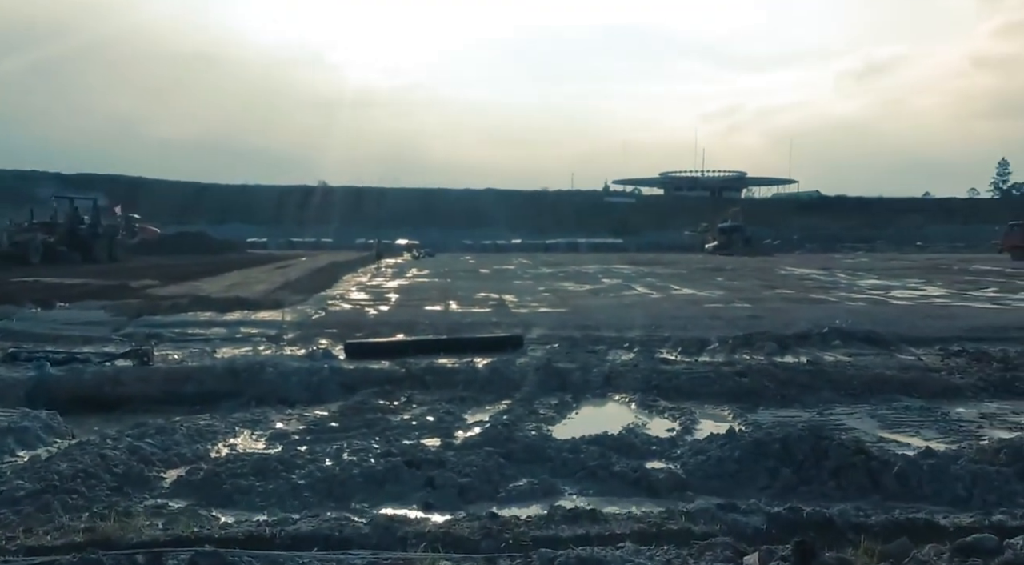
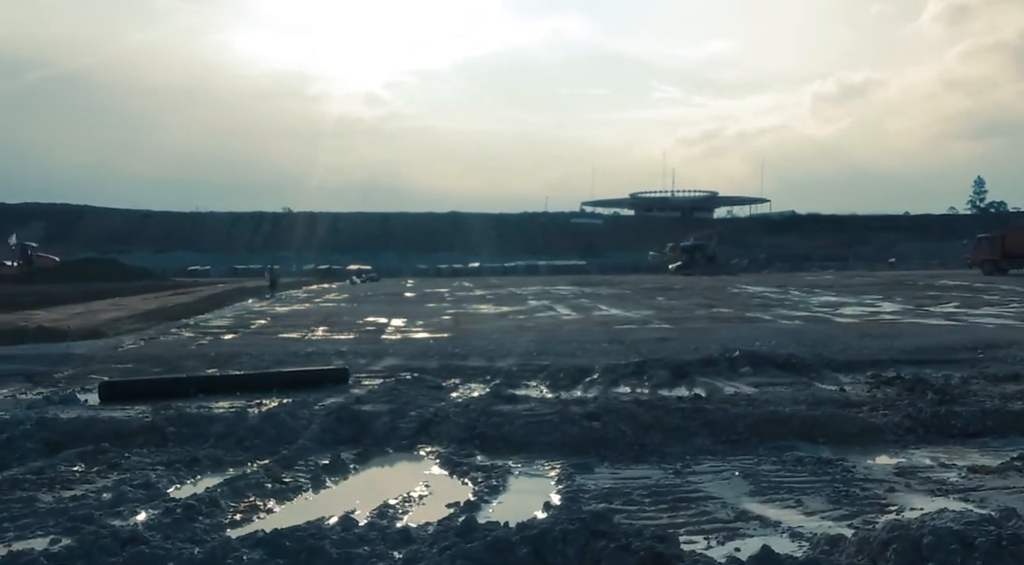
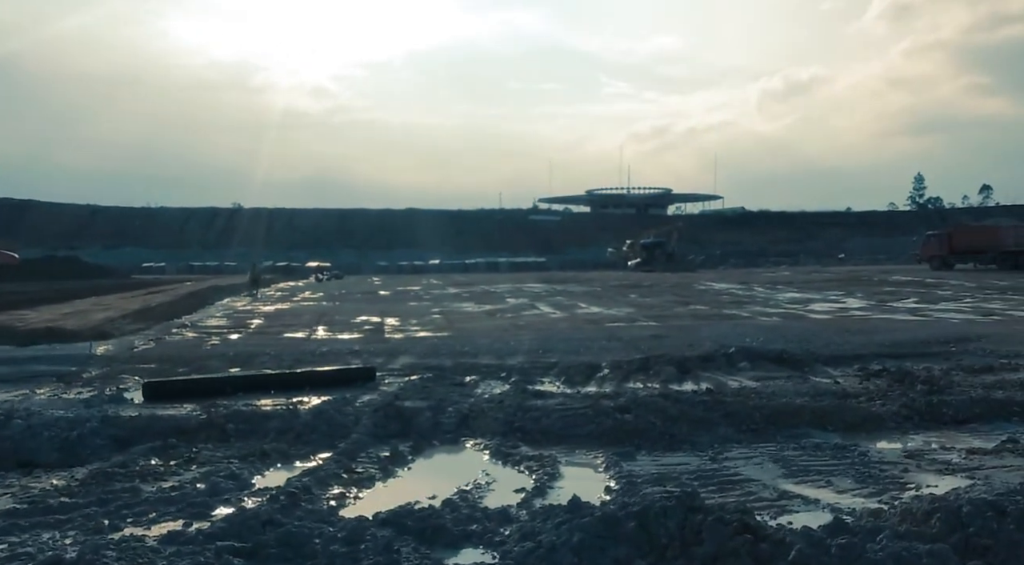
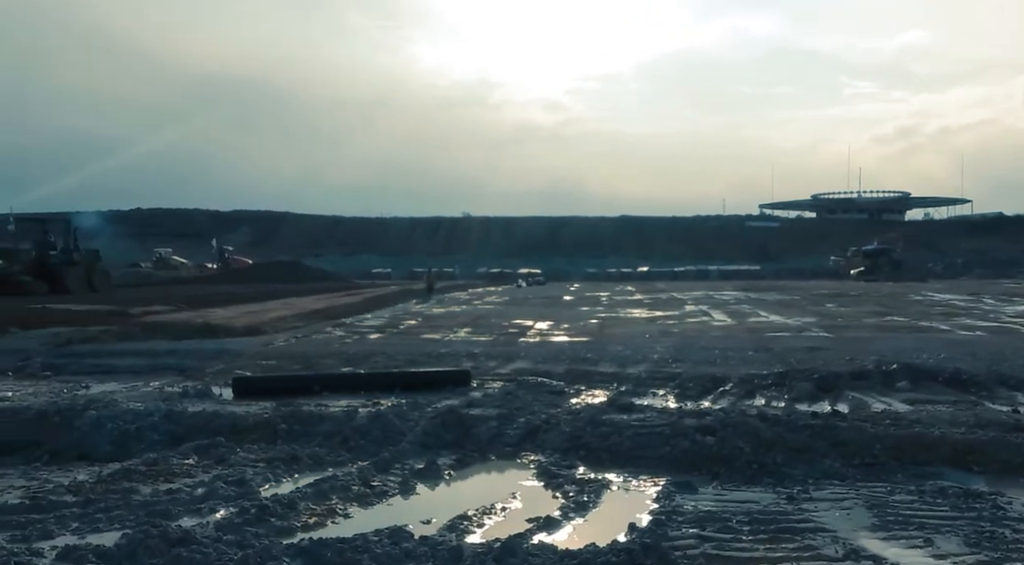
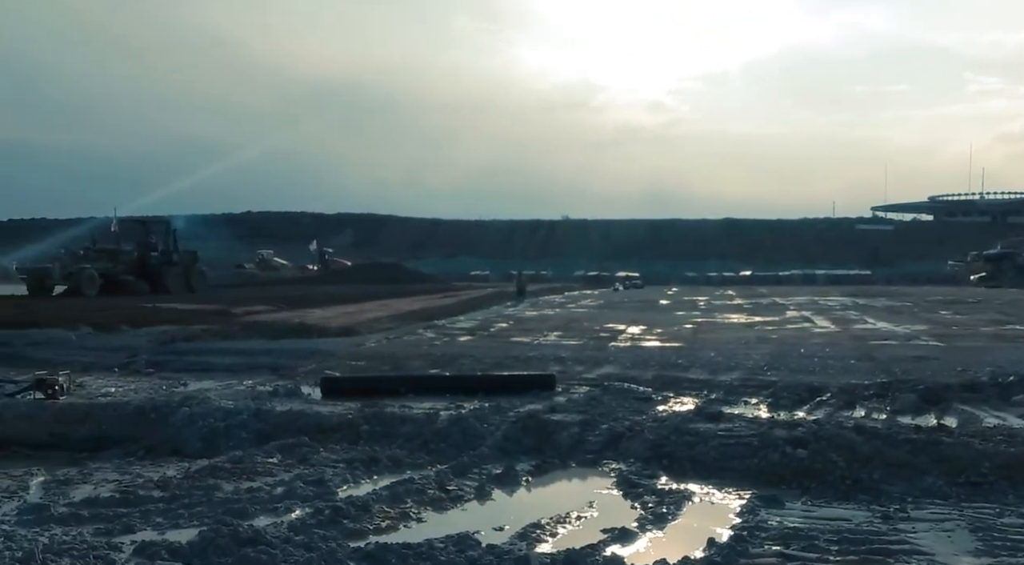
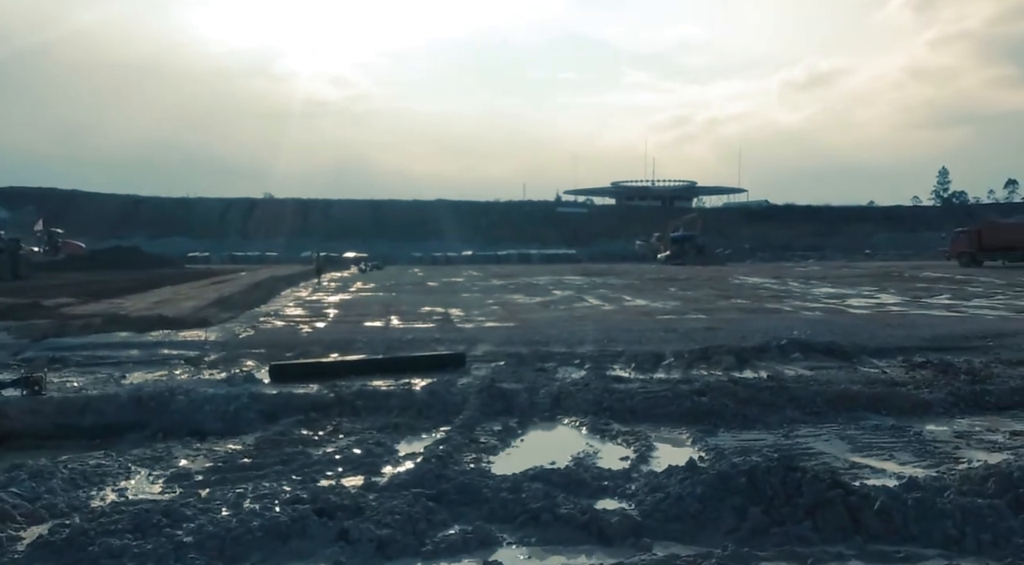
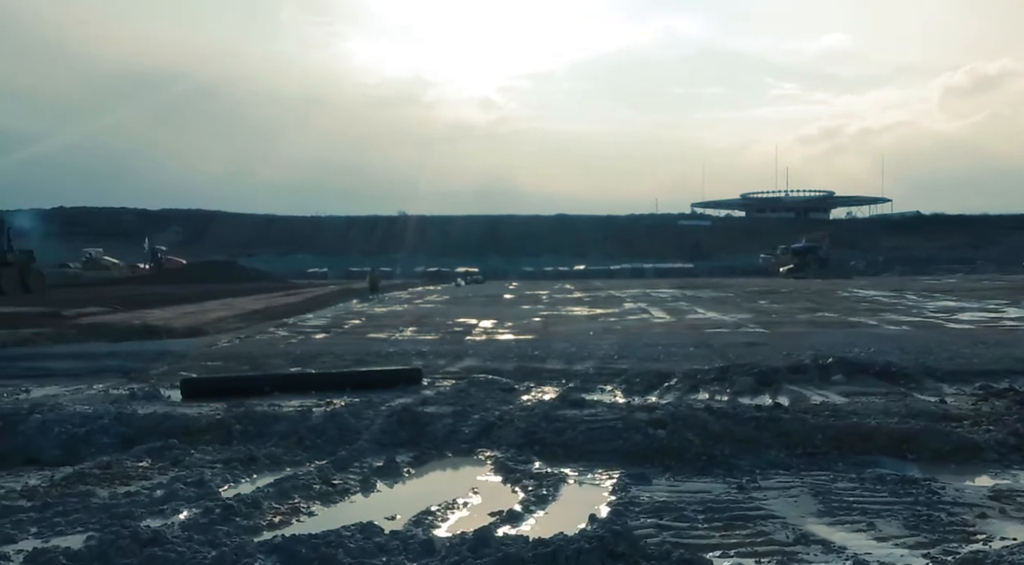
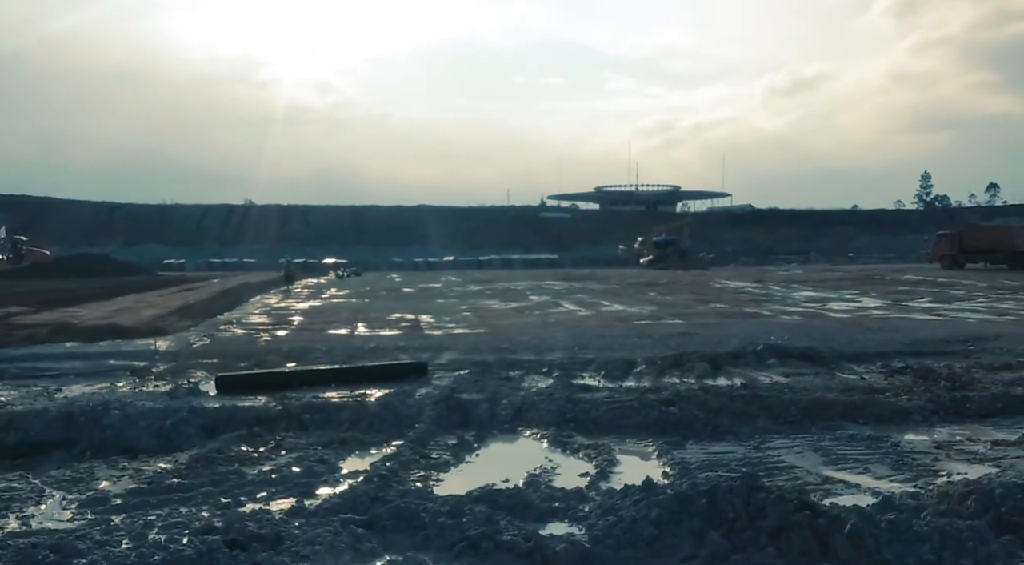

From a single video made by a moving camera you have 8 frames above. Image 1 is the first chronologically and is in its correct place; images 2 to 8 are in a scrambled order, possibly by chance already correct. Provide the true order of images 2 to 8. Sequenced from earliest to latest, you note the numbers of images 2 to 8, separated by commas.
6, 8, 3, 2, 7, 4, 5
